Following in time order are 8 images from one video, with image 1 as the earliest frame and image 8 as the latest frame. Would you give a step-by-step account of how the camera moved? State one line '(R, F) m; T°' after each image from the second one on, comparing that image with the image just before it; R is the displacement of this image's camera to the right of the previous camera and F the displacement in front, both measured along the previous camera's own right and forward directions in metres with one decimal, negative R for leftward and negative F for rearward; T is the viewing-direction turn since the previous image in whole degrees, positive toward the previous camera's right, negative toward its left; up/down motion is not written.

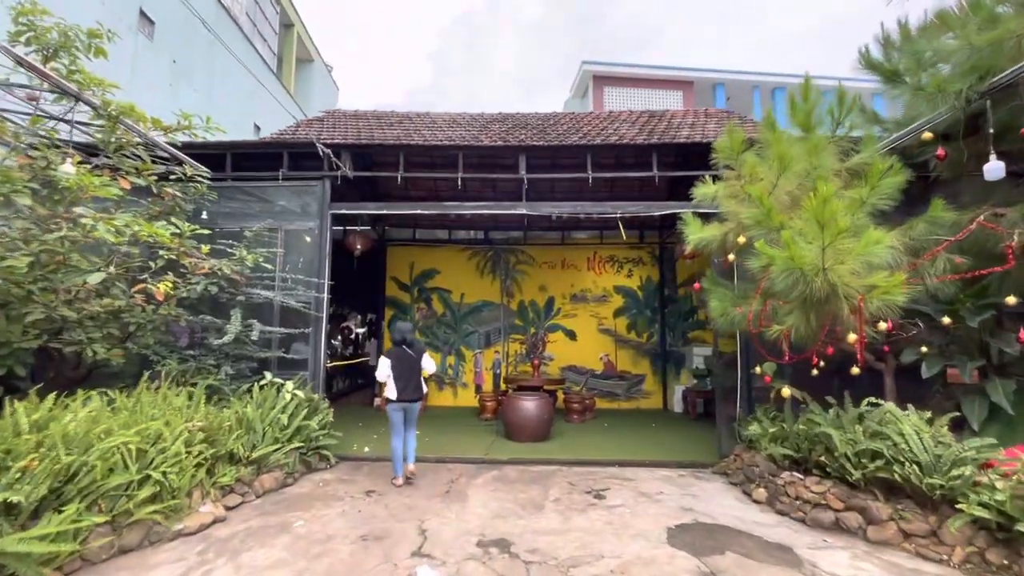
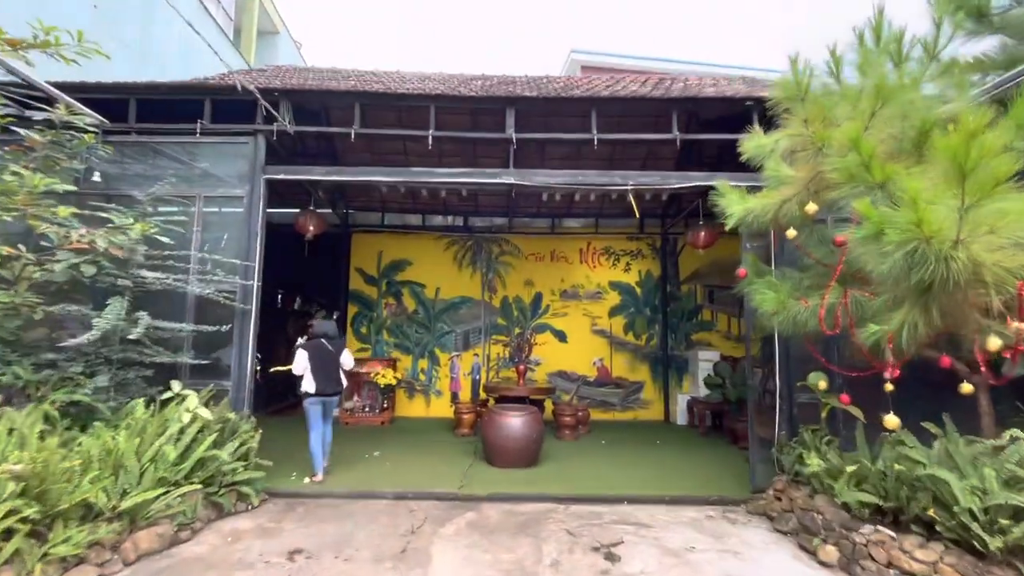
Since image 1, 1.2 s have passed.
(0.0, +1.2) m; +2°
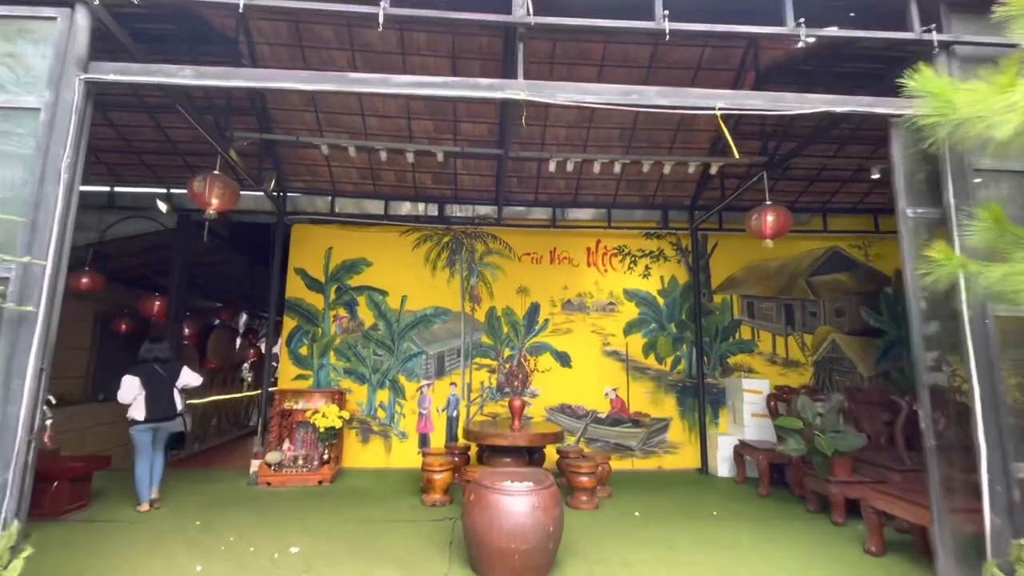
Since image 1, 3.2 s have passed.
(-0.2, +2.0) m; +3°
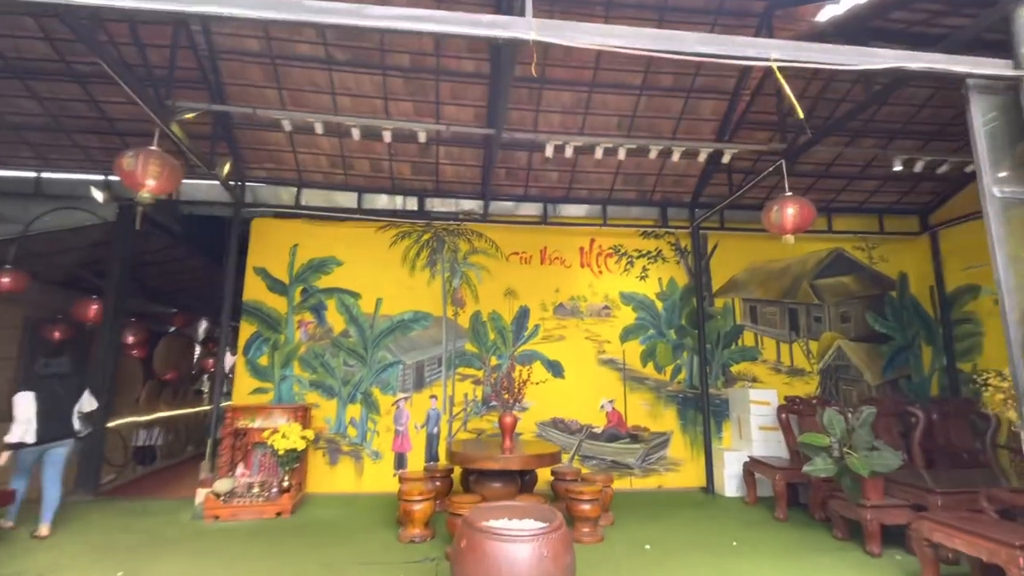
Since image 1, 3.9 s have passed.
(-0.1, +0.6) m; +3°
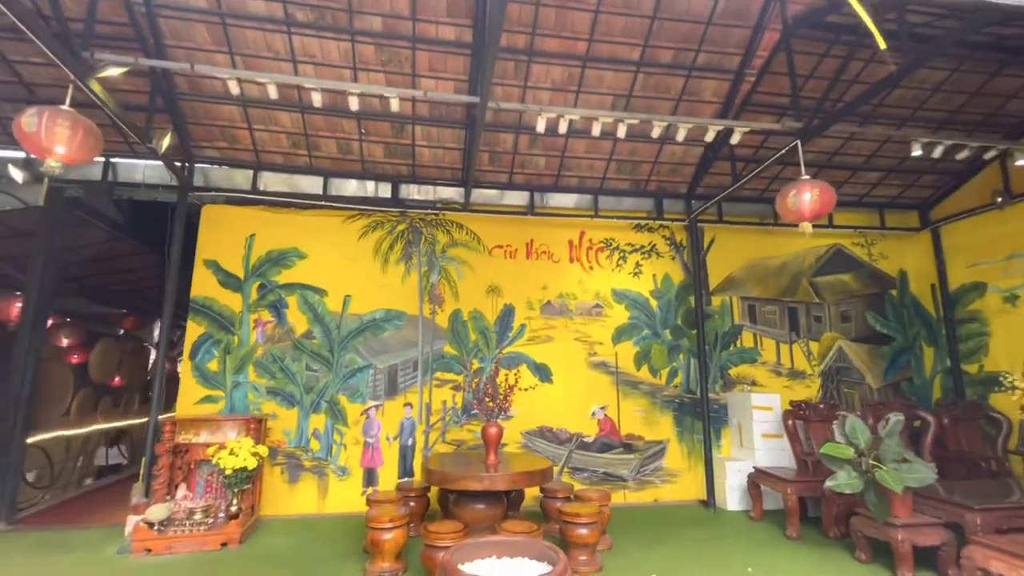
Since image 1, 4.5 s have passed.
(-0.1, +0.5) m; +3°
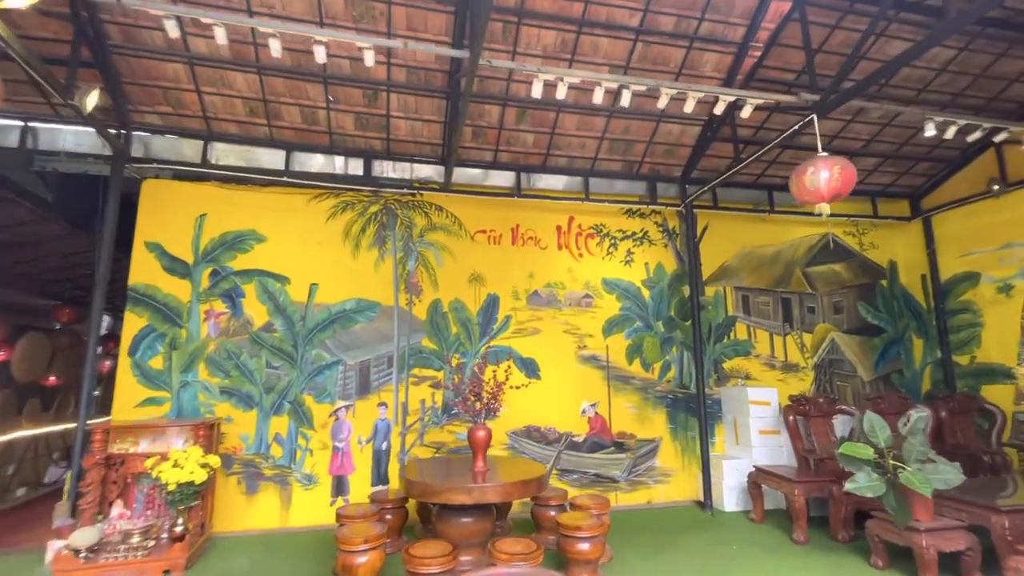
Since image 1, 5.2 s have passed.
(-0.1, +0.4) m; +4°
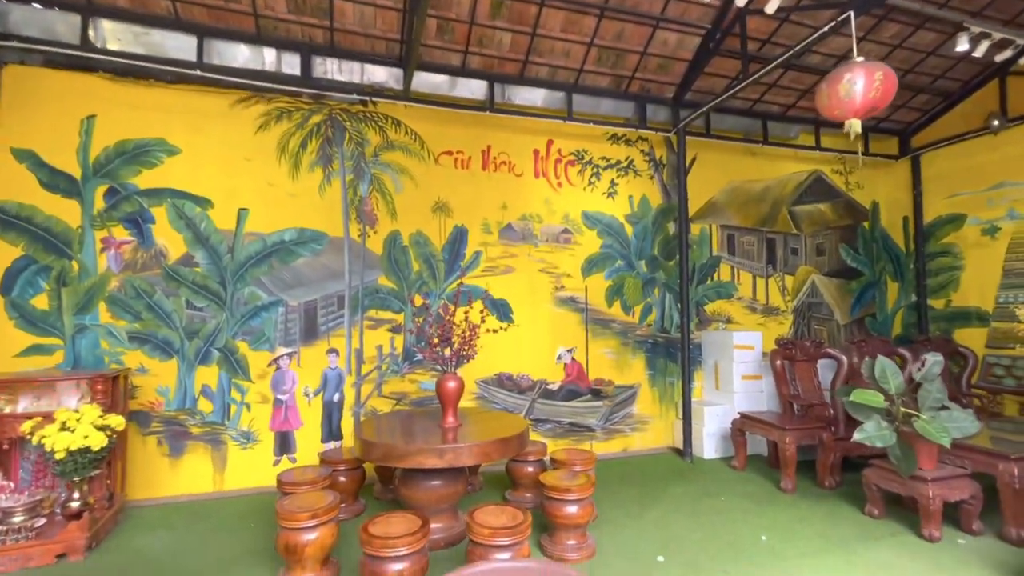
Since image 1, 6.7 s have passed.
(-0.1, +0.6) m; +5°
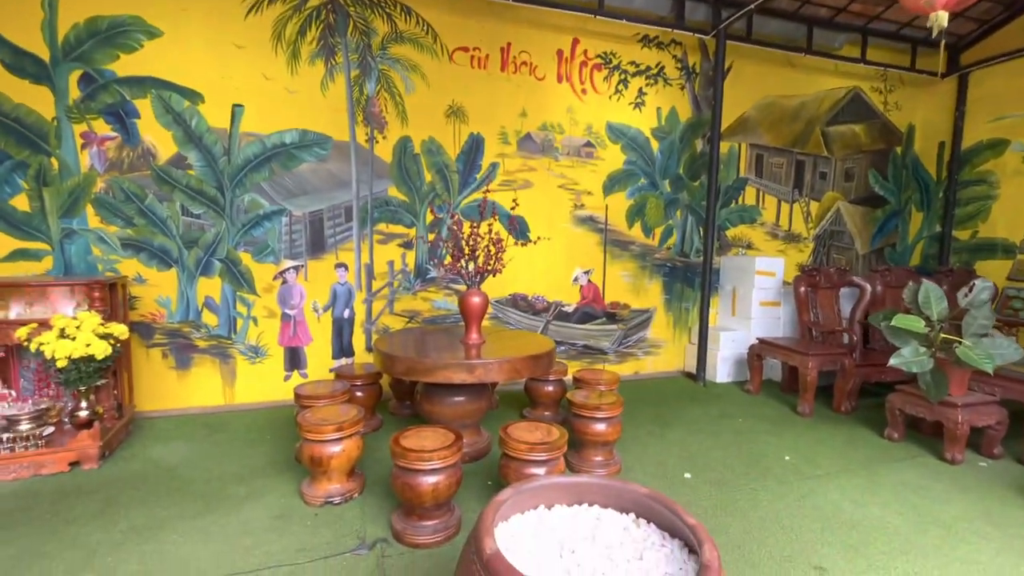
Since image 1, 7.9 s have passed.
(-0.2, +0.2) m; +1°
